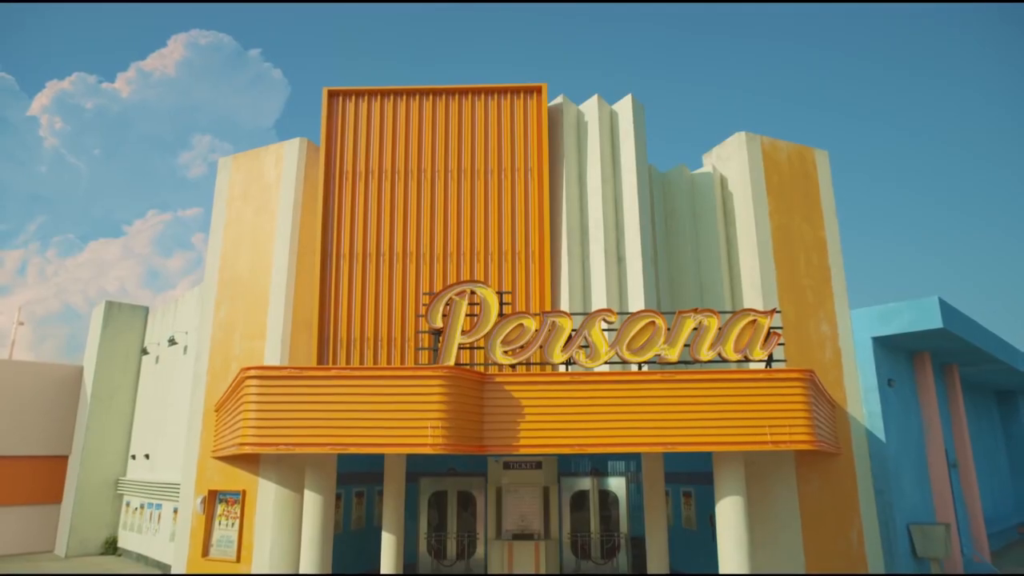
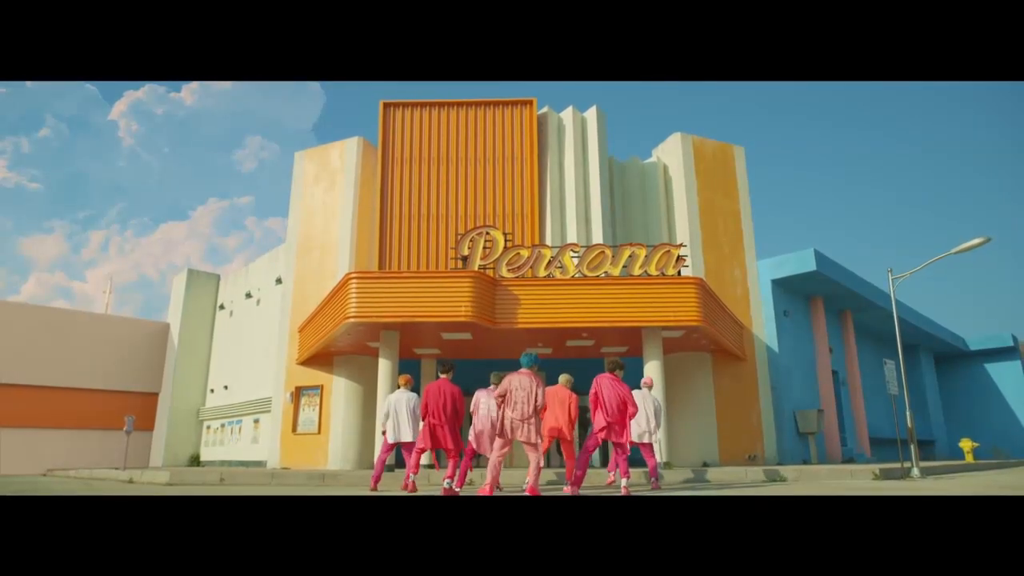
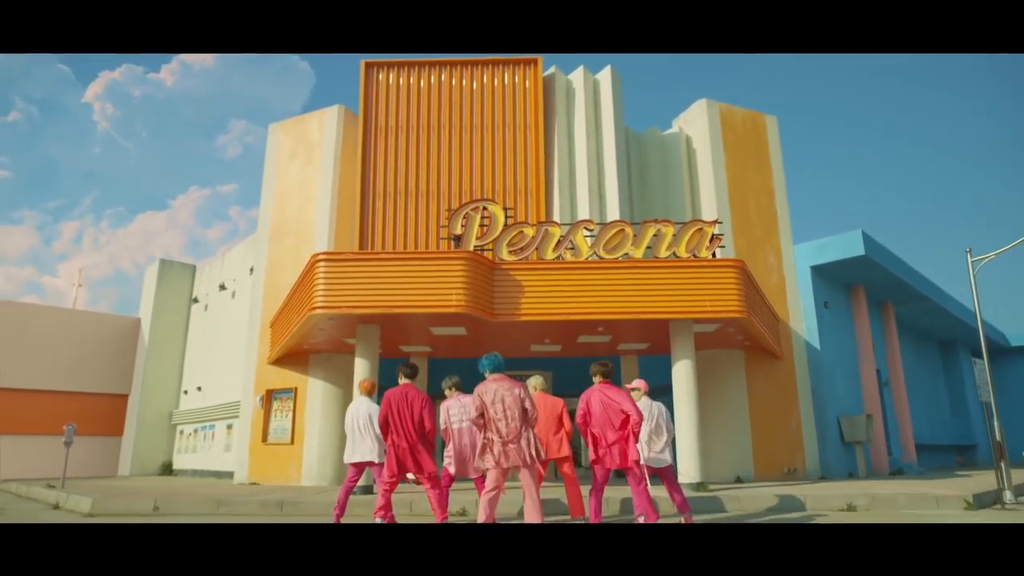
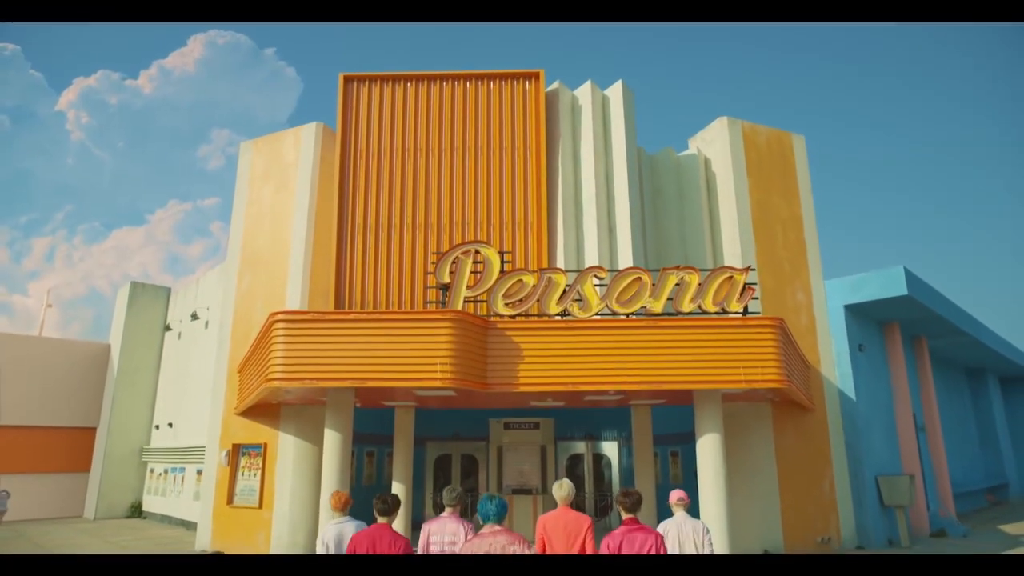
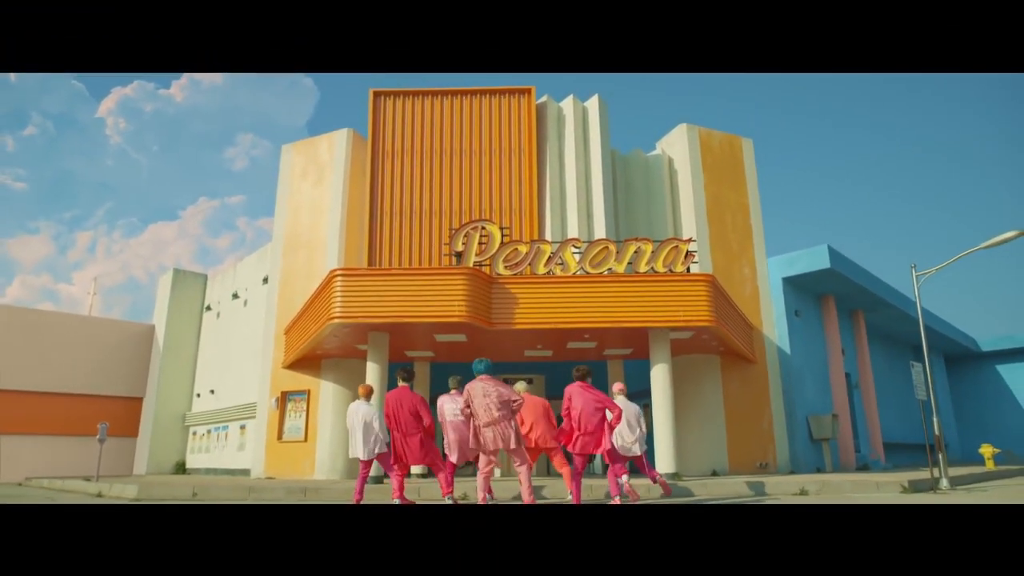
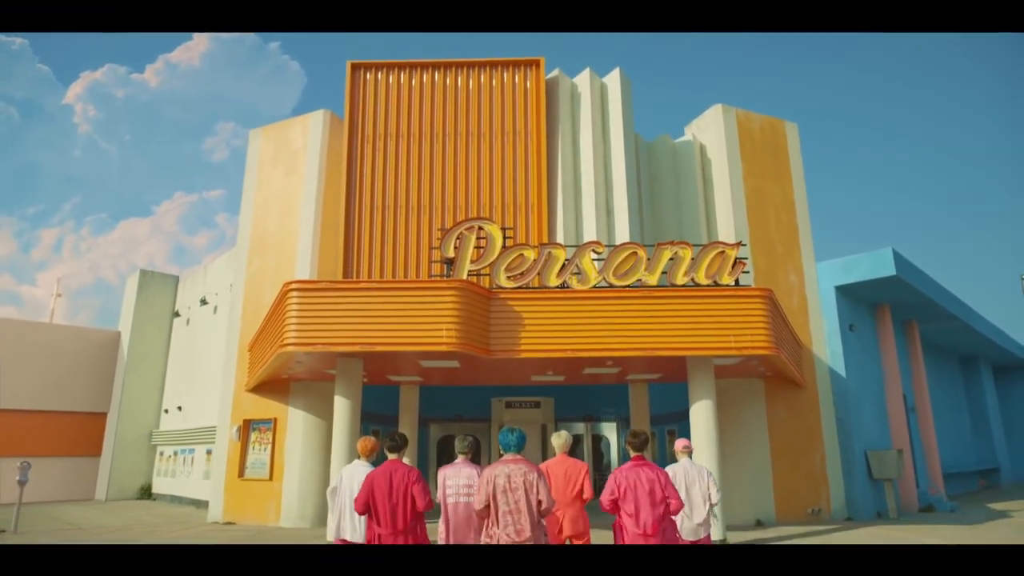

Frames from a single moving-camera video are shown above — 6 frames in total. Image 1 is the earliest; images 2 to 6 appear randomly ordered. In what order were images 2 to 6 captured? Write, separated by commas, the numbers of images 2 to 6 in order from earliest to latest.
4, 6, 3, 5, 2
